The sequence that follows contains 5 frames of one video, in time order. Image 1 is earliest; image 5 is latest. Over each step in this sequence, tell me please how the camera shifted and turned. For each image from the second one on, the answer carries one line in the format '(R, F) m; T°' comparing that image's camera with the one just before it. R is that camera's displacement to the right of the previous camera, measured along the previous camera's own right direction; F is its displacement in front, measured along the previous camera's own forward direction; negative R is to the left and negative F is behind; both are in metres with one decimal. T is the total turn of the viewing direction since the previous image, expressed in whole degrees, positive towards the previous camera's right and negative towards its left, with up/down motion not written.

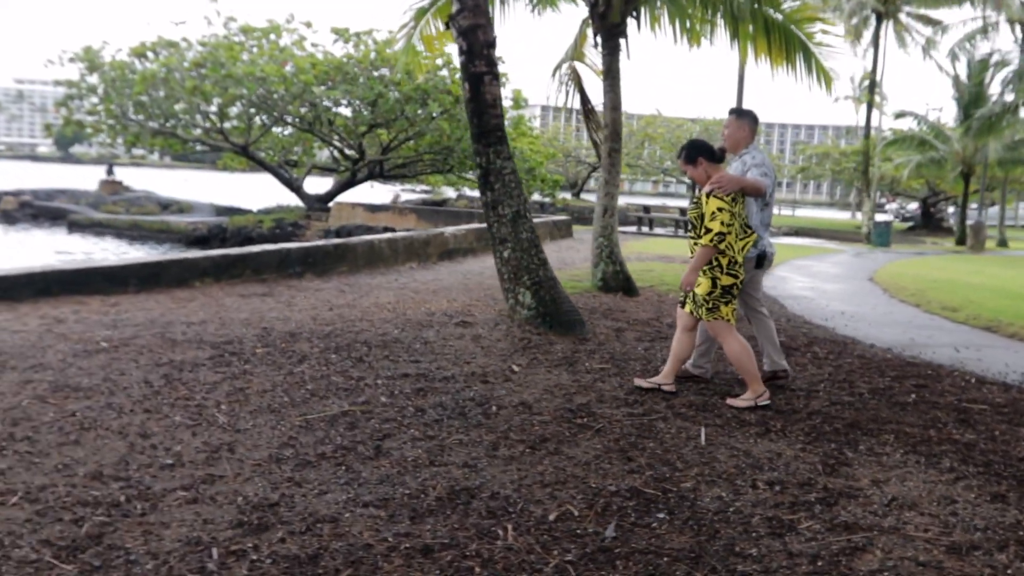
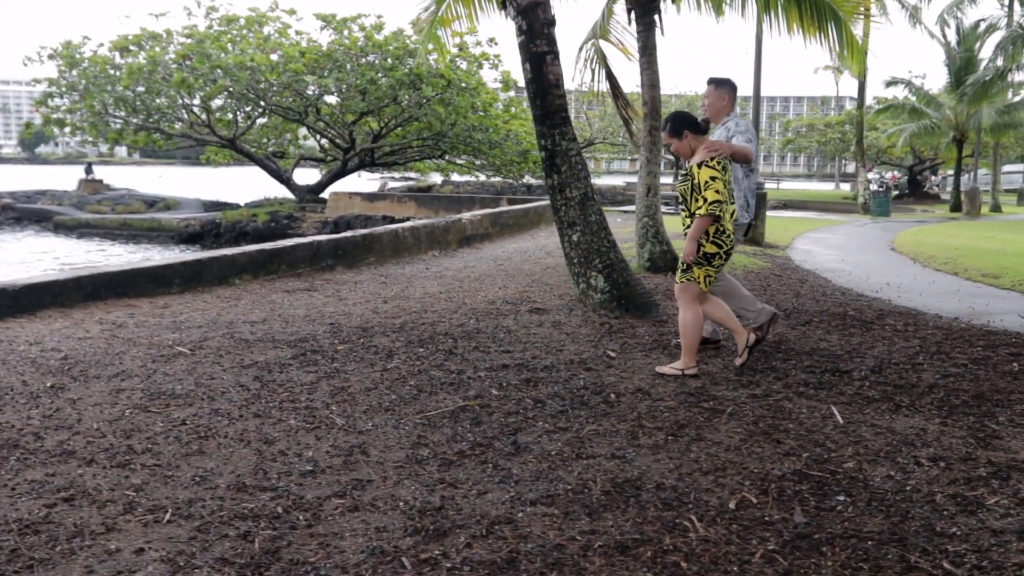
(-0.8, +0.2) m; +2°
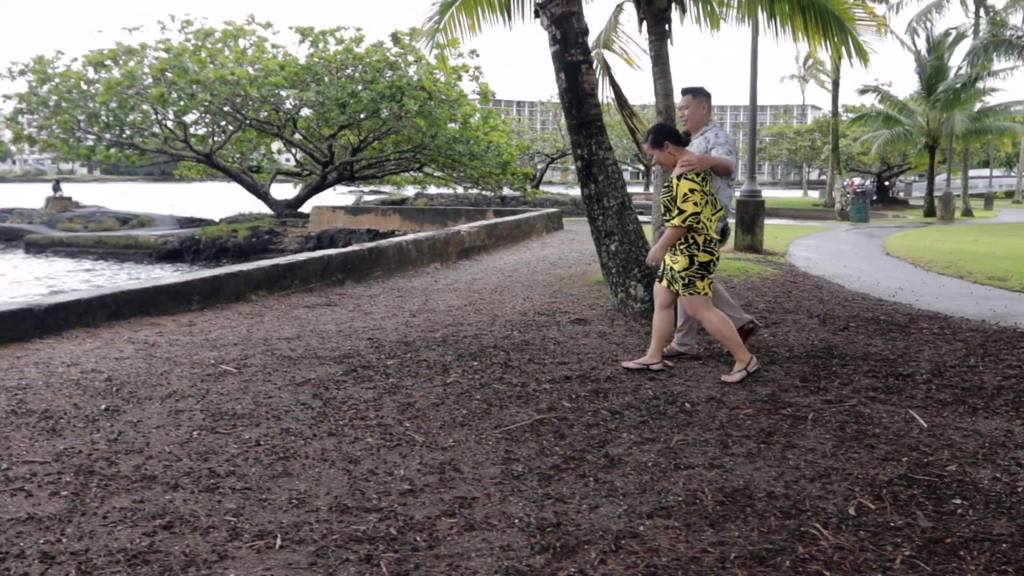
(-0.6, +0.1) m; +3°
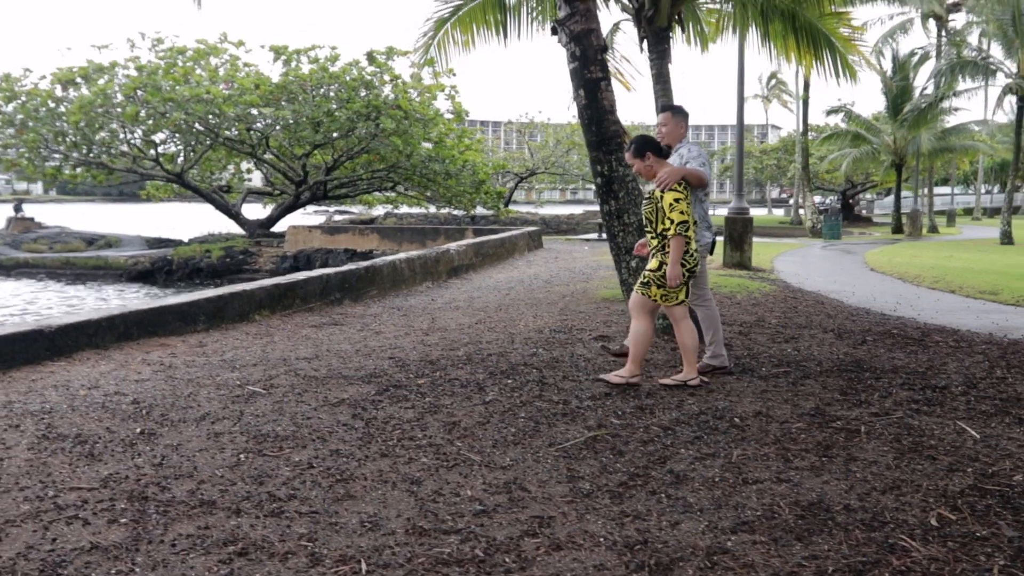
(-0.5, +0.1) m; +3°
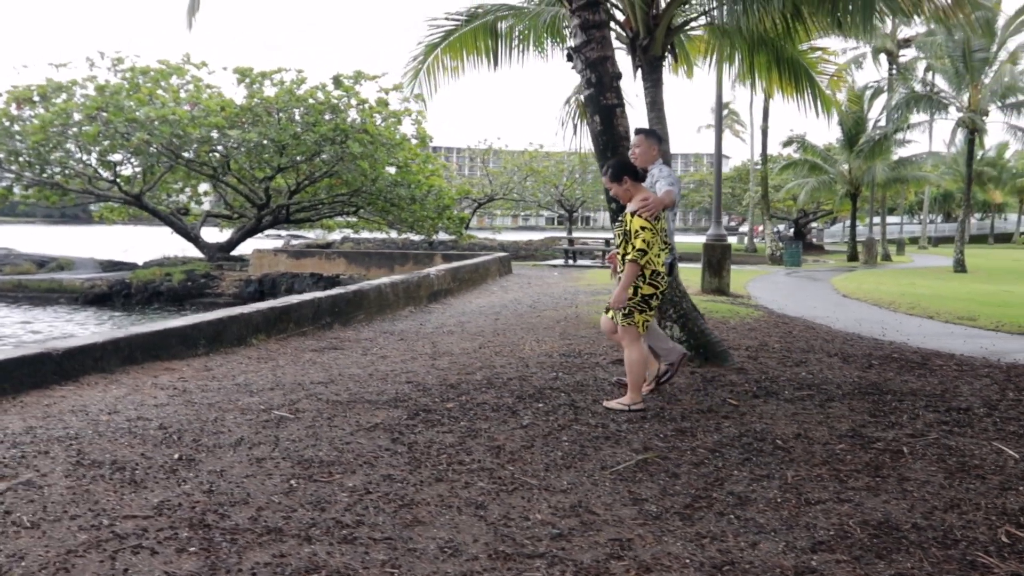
(-0.6, 0.0) m; +4°
